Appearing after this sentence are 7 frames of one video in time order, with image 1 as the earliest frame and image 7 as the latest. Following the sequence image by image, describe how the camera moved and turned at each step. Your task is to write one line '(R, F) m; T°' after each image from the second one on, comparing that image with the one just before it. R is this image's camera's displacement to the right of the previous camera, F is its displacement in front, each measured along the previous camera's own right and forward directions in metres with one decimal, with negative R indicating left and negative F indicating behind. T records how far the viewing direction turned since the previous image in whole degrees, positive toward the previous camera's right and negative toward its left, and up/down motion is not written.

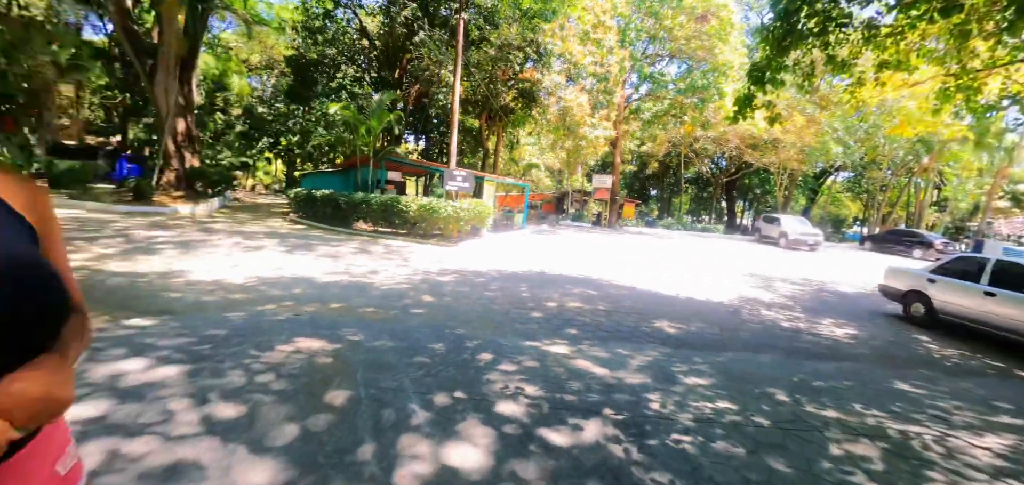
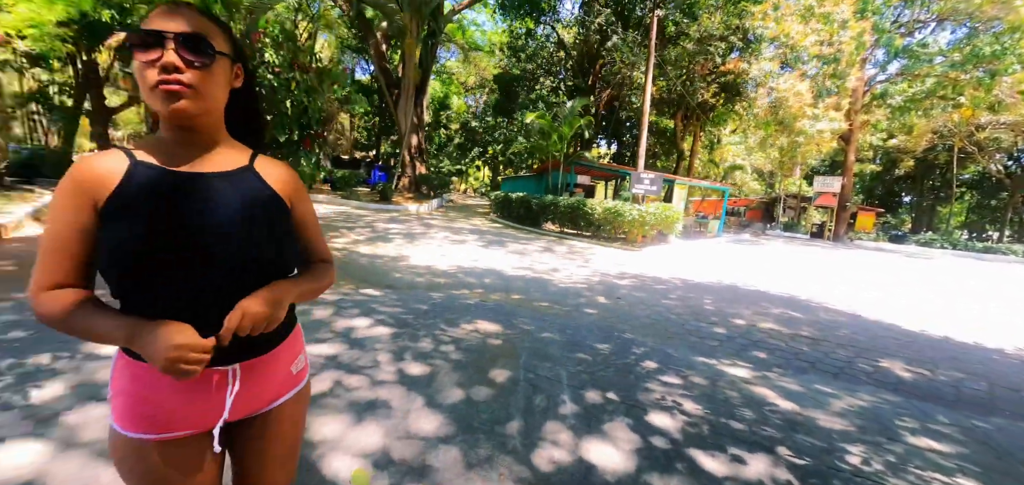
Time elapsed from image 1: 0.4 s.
(+0.1, -0.1) m; -26°
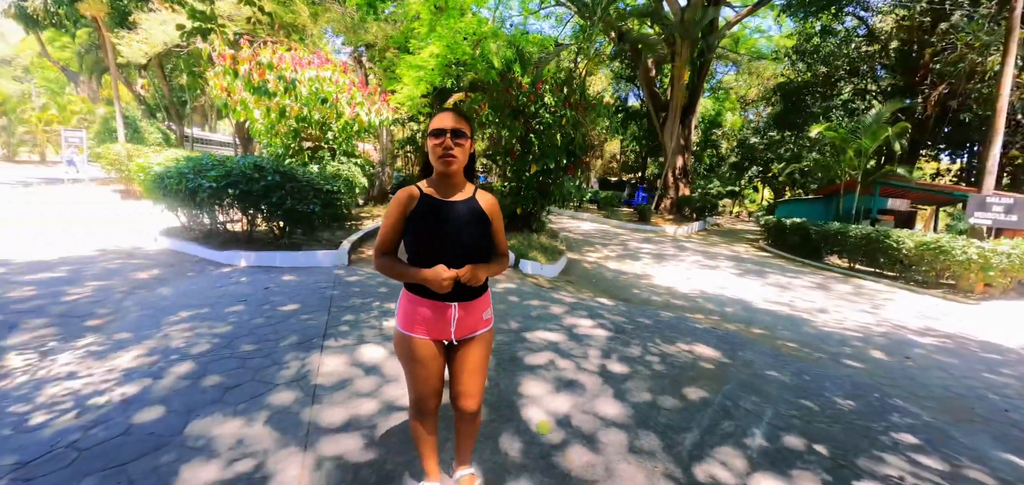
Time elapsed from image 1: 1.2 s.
(+0.5, -0.3) m; -36°
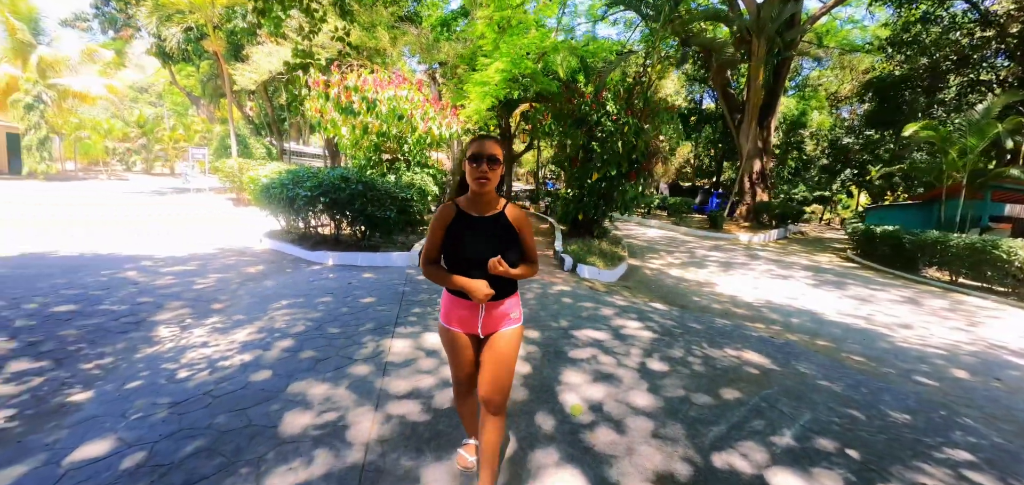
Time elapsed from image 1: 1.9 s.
(+0.2, -0.3) m; -9°
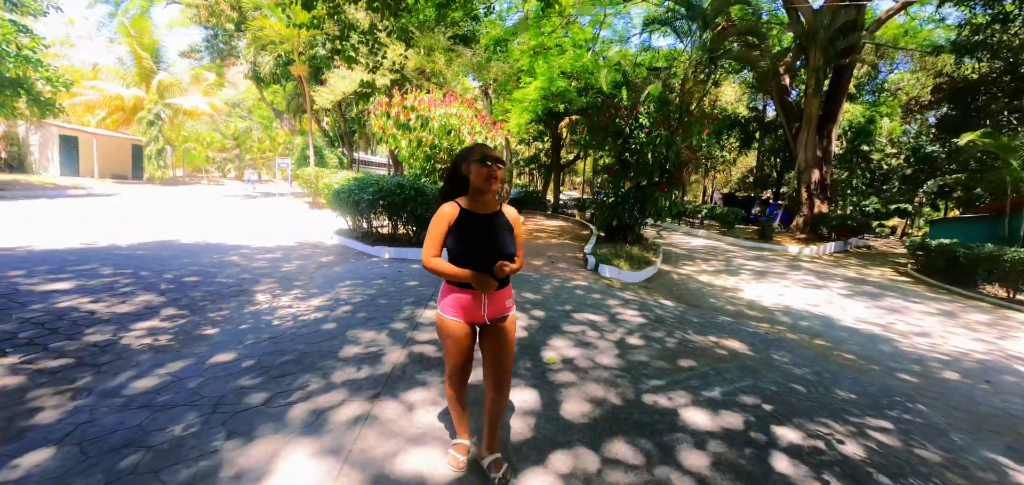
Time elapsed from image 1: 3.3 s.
(+0.5, -0.8) m; -8°
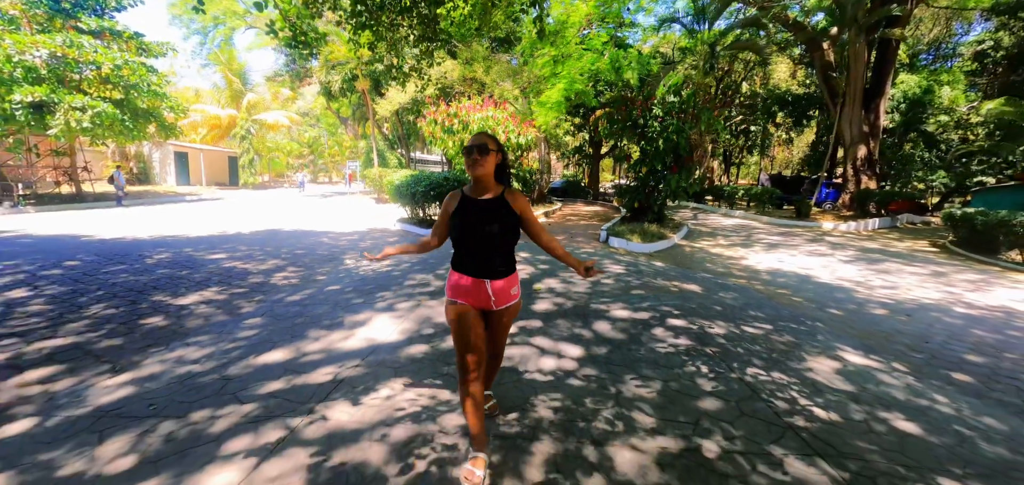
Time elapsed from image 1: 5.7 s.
(+0.7, -1.5) m; -8°
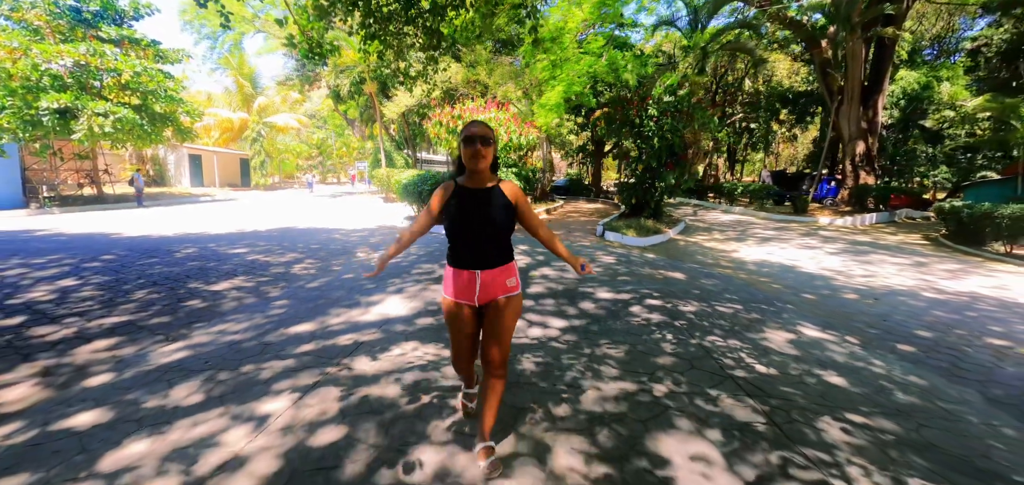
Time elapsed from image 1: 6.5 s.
(+0.1, -0.5) m; -1°
